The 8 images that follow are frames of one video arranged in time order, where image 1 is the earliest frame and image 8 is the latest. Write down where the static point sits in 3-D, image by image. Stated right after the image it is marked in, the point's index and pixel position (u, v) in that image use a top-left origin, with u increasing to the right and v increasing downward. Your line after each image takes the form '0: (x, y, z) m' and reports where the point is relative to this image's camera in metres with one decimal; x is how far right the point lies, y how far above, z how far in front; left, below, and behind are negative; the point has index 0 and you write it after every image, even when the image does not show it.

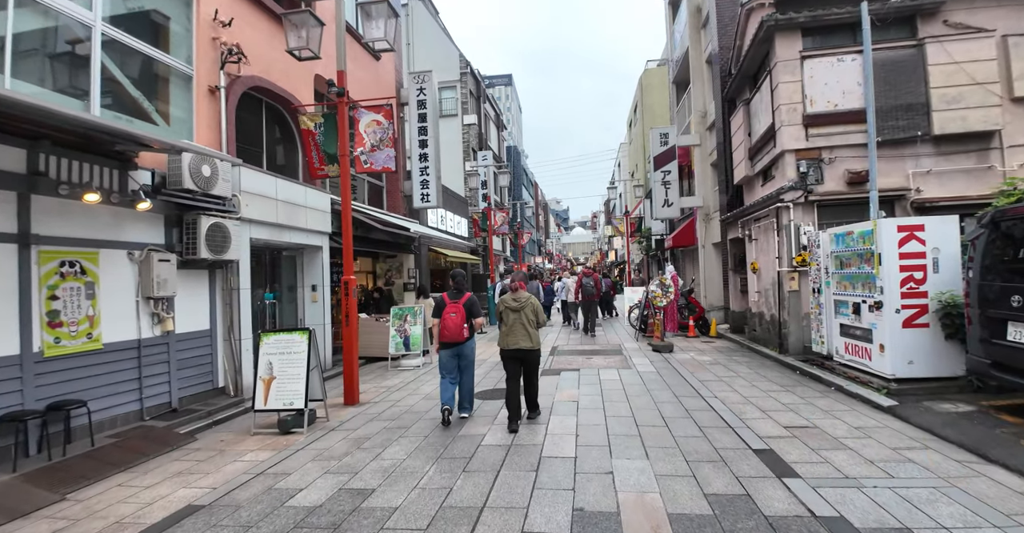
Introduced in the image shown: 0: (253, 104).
0: (-4.8, +3.0, +9.0) m
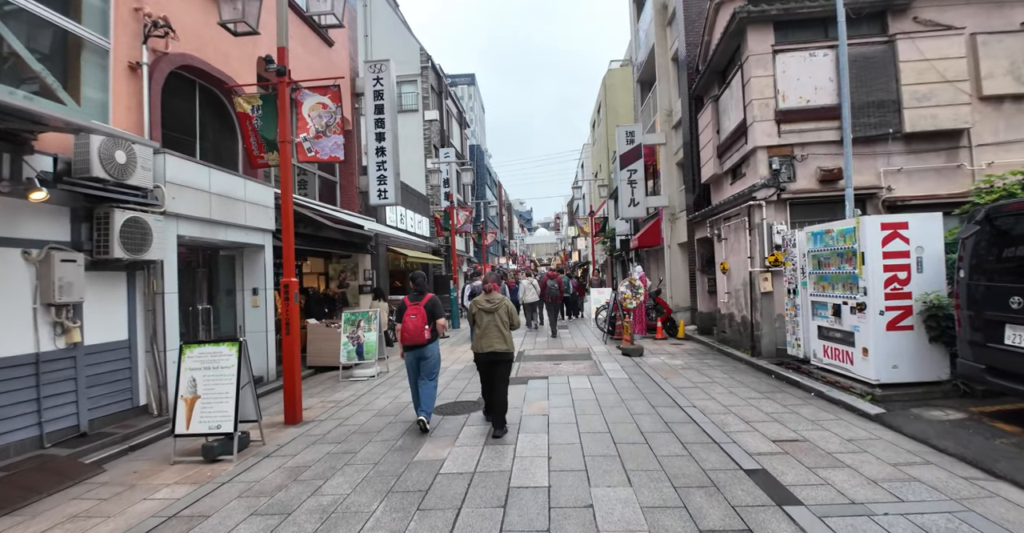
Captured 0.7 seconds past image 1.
0: (-5.5, +3.0, +8.0) m
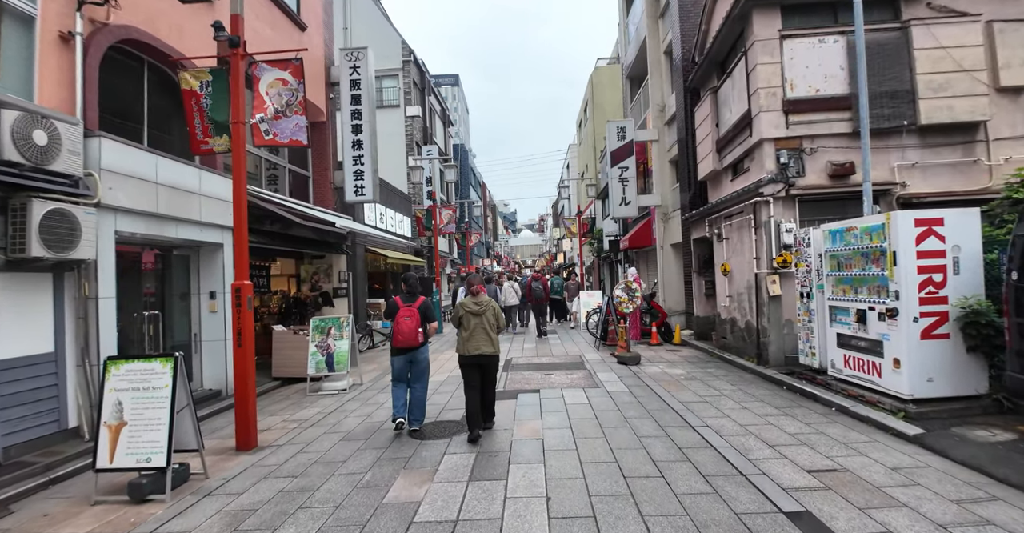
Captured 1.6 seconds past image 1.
0: (-5.7, +3.0, +7.1) m
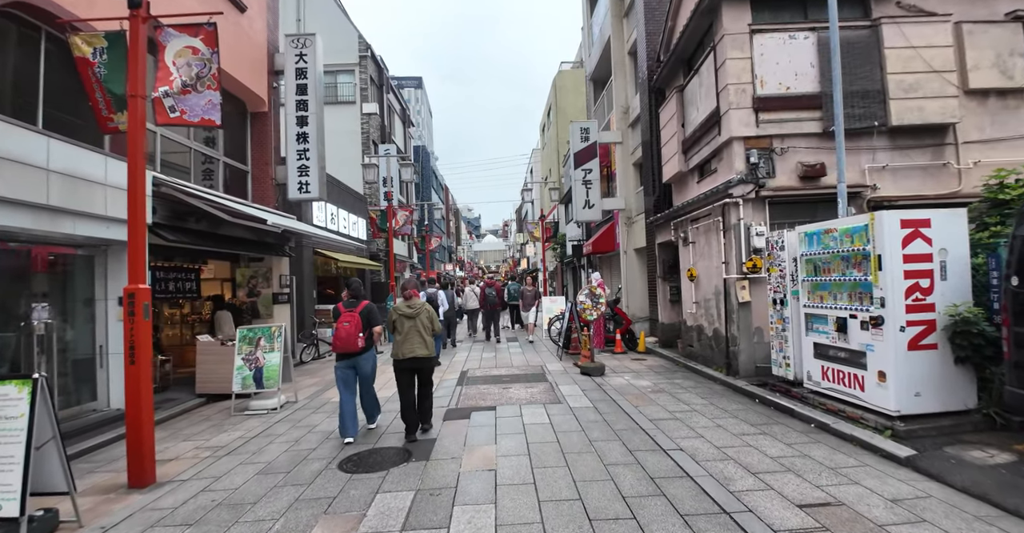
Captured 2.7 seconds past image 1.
0: (-6.2, +3.0, +6.1) m
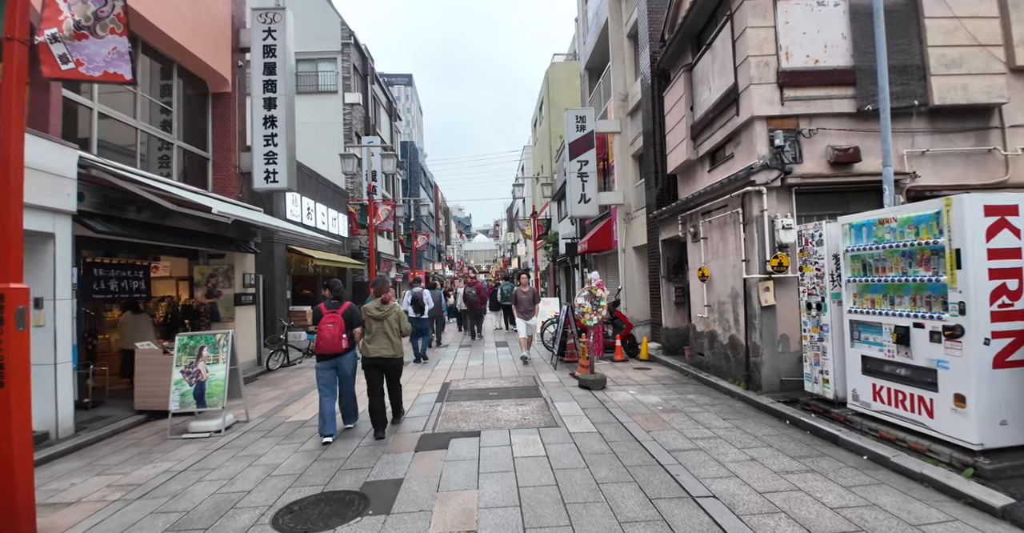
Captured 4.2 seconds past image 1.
0: (-6.4, +3.0, +5.0) m
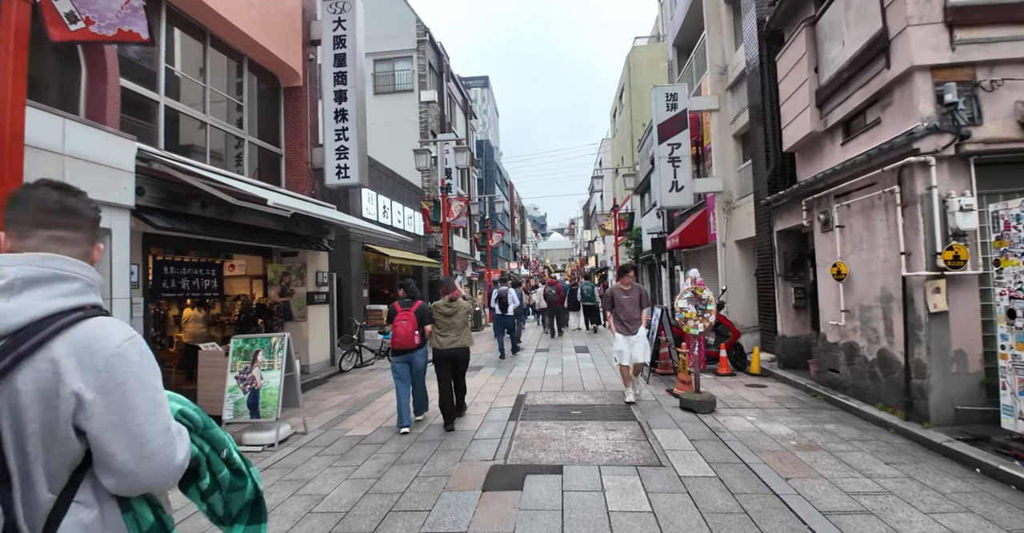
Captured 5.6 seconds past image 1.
0: (-5.5, +3.1, +5.0) m
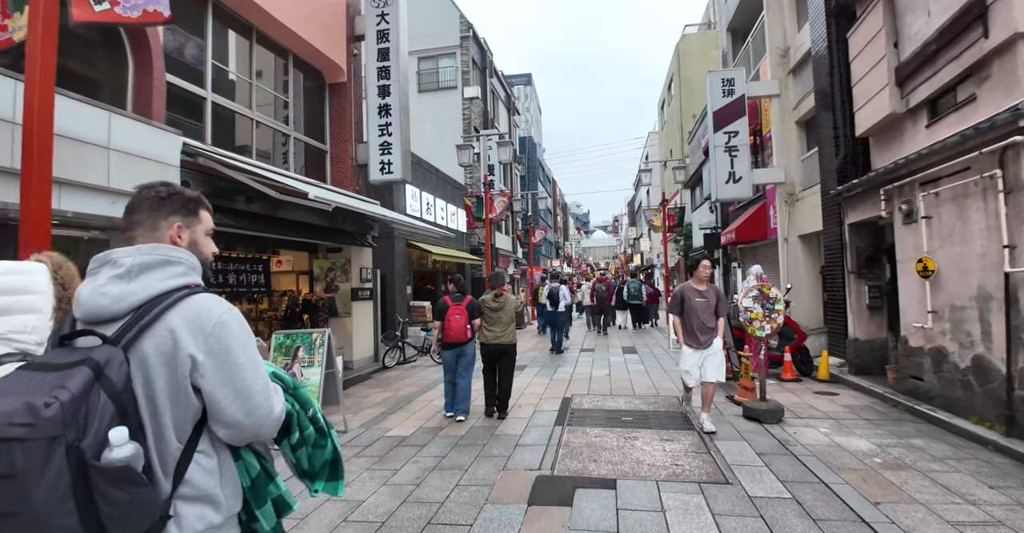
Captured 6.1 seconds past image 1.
0: (-5.1, +3.1, +5.1) m
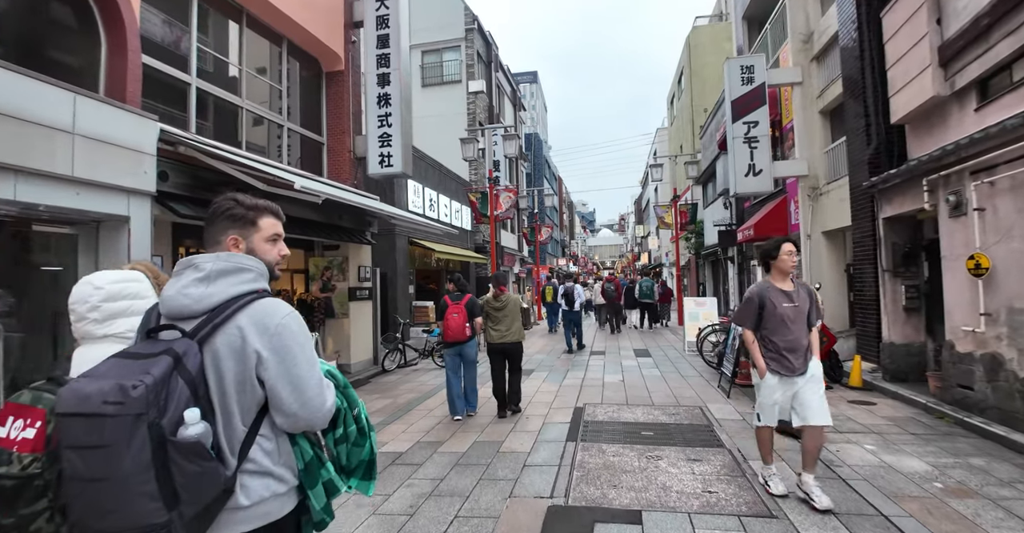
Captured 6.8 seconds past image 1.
0: (-5.0, +3.1, +4.7) m
